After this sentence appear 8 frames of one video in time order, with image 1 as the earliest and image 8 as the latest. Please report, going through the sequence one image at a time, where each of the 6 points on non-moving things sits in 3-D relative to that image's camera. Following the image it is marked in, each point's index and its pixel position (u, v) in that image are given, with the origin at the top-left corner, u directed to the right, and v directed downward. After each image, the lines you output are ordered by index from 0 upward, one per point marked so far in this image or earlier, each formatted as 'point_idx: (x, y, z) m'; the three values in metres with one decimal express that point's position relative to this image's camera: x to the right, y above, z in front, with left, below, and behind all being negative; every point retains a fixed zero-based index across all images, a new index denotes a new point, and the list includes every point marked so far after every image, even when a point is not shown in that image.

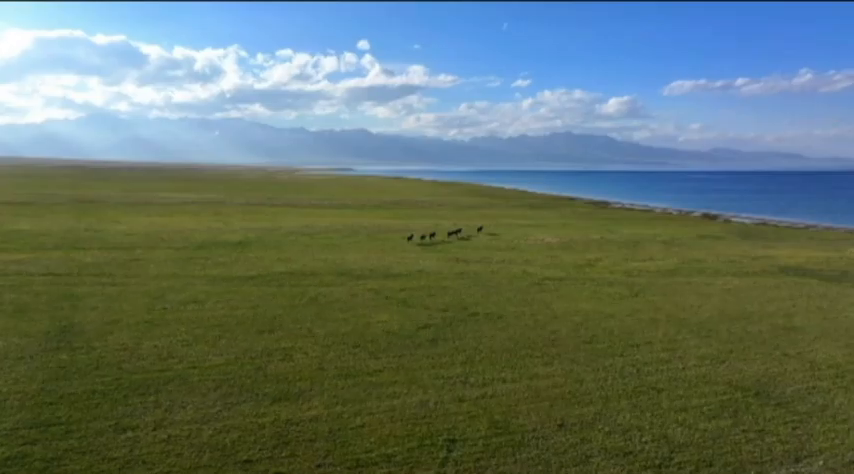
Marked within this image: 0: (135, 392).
0: (-6.4, -3.4, +13.7) m
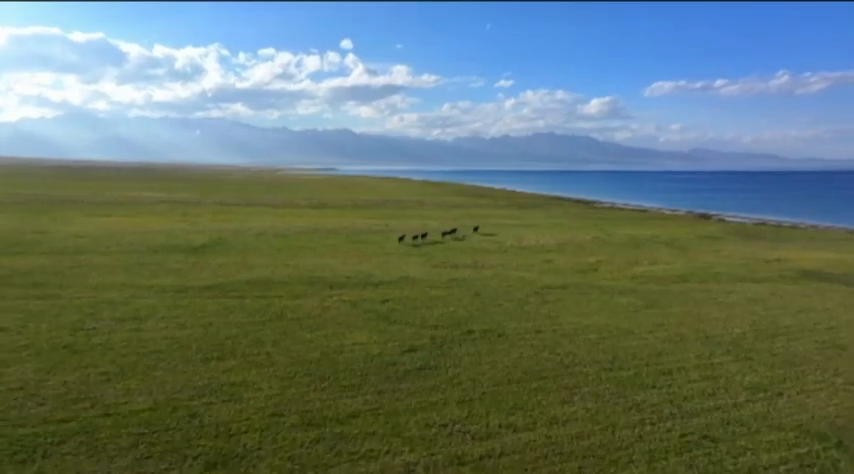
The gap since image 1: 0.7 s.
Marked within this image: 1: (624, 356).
0: (-6.6, -3.5, +9.9) m
1: (+5.4, -3.3, +17.1) m
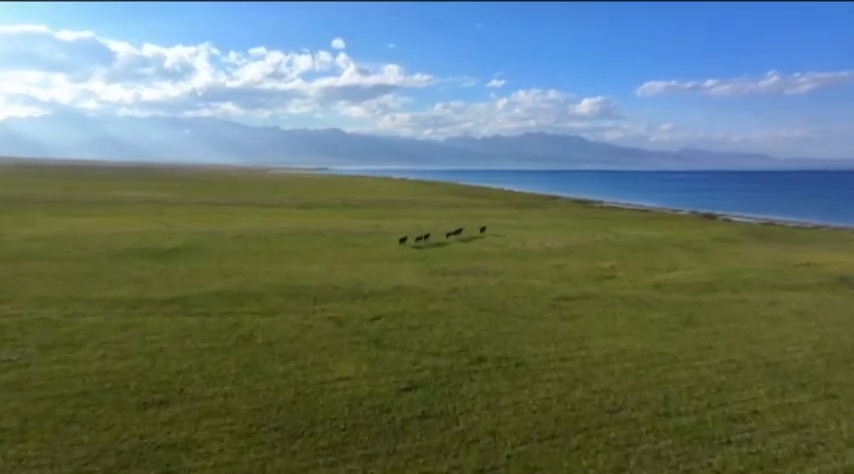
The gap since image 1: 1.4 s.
0: (-6.4, -3.7, +6.3) m
1: (+5.5, -3.4, +13.6) m
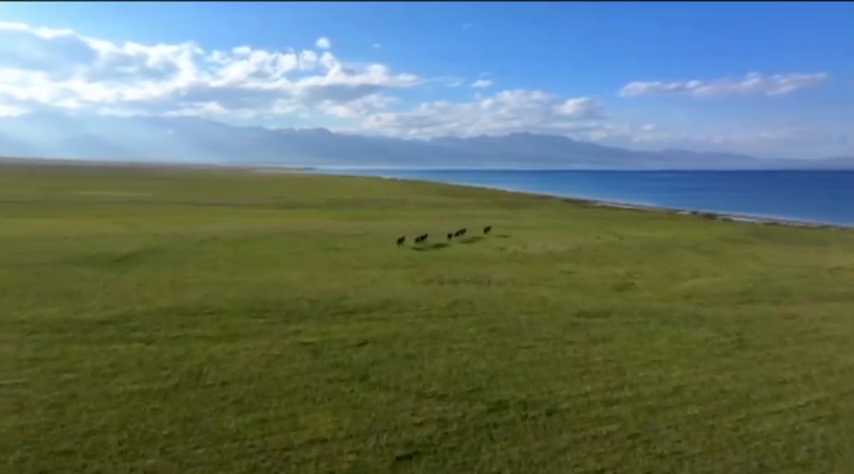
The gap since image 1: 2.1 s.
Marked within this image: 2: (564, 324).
0: (-6.2, -3.9, +2.4) m
1: (+5.6, -3.5, +10.0) m
2: (+4.1, -2.6, +18.7) m
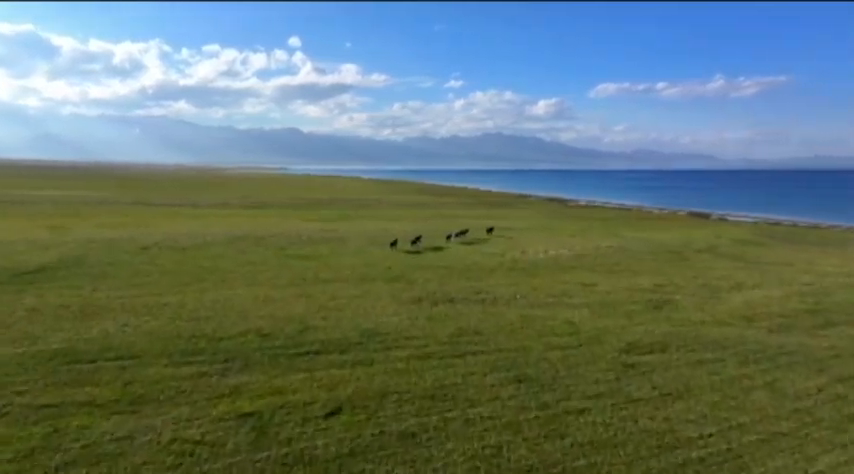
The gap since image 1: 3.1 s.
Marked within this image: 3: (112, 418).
0: (-5.5, -4.1, -3.2) m
1: (+5.9, -3.7, +4.9) m
2: (+4.1, -2.8, +13.5) m
3: (-5.1, -2.8, +9.9) m
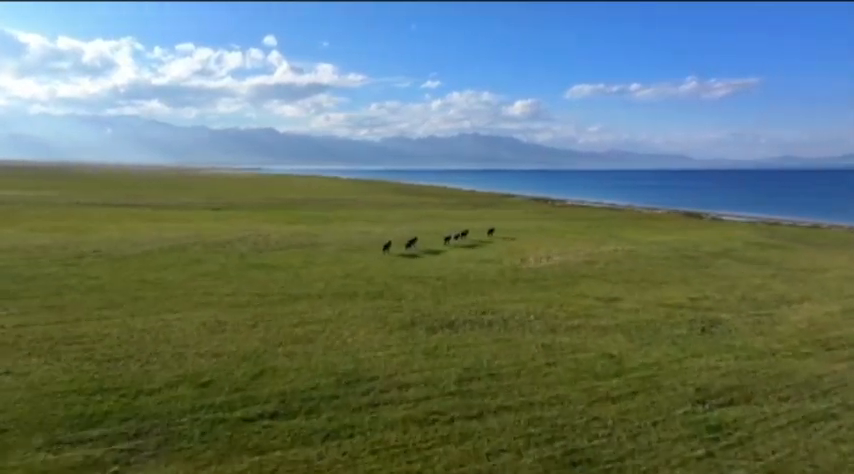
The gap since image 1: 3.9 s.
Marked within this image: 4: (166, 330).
0: (-4.8, -4.3, -7.5) m
1: (+6.3, -3.9, +1.0) m
2: (+4.1, -2.9, +9.6) m
3: (-4.8, -3.1, +5.6) m
4: (-6.1, -2.1, +14.3) m
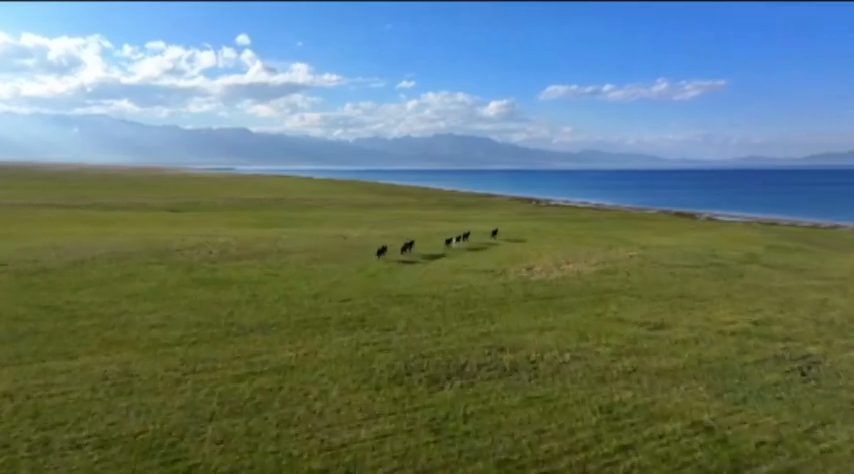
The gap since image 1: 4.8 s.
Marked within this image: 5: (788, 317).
0: (-3.9, -4.6, -12.2) m
1: (+6.9, -4.1, -3.3) m
2: (+4.4, -3.2, +5.2) m
3: (-4.4, -3.3, +0.9) m
4: (-6.0, -2.4, +9.5) m
5: (+9.8, -2.1, +16.7) m
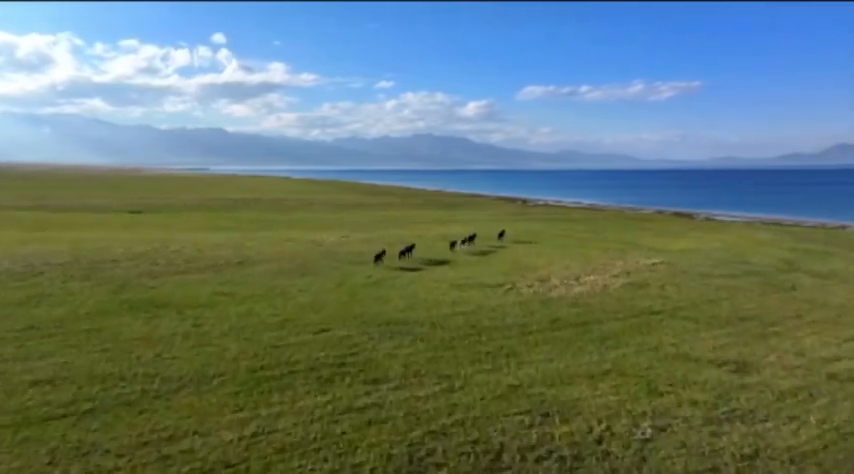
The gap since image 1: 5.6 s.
0: (-2.9, -4.8, -16.6) m
1: (+7.6, -4.2, -7.3) m
2: (+4.8, -3.3, +1.1) m
3: (-3.8, -3.5, -3.5) m
4: (-5.7, -2.6, +5.1) m
5: (+9.8, -2.3, +12.8) m
